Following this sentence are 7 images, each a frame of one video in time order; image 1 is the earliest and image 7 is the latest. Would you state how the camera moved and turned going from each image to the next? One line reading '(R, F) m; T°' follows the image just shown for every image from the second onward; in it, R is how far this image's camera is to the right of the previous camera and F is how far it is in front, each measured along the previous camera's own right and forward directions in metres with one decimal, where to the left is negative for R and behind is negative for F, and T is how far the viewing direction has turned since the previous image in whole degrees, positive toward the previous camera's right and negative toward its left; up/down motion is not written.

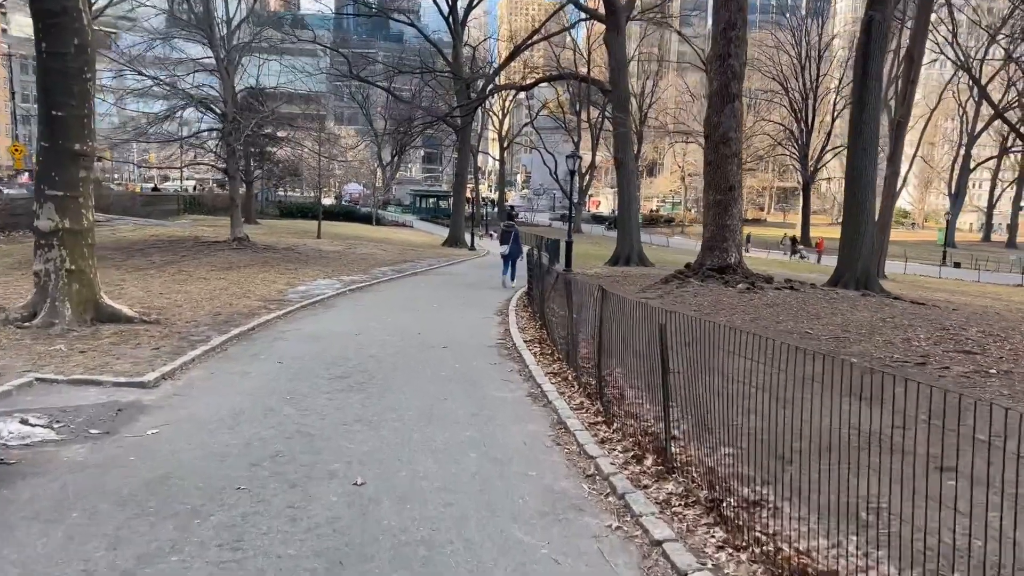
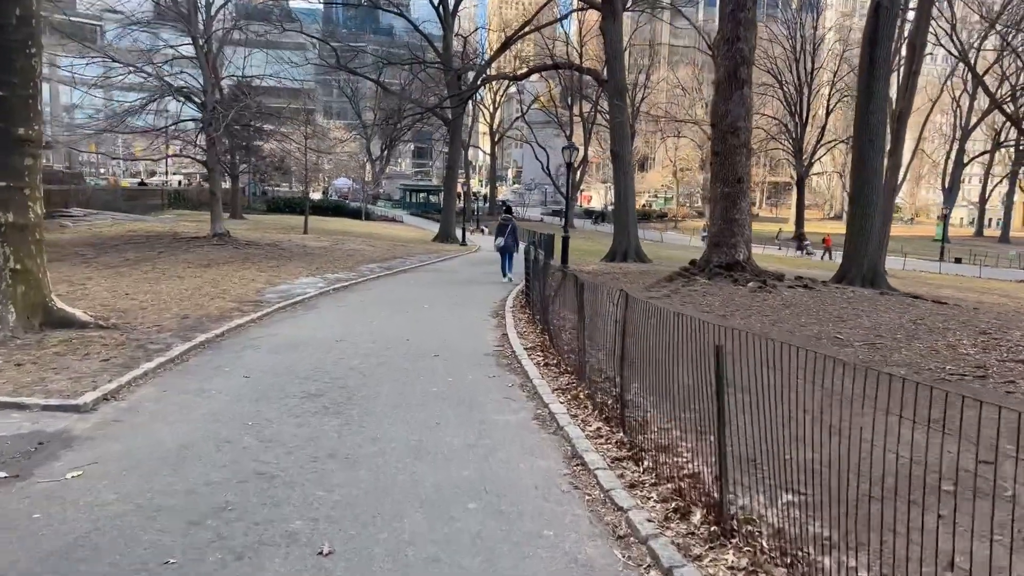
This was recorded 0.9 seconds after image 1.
(-0.1, +1.1) m; +1°
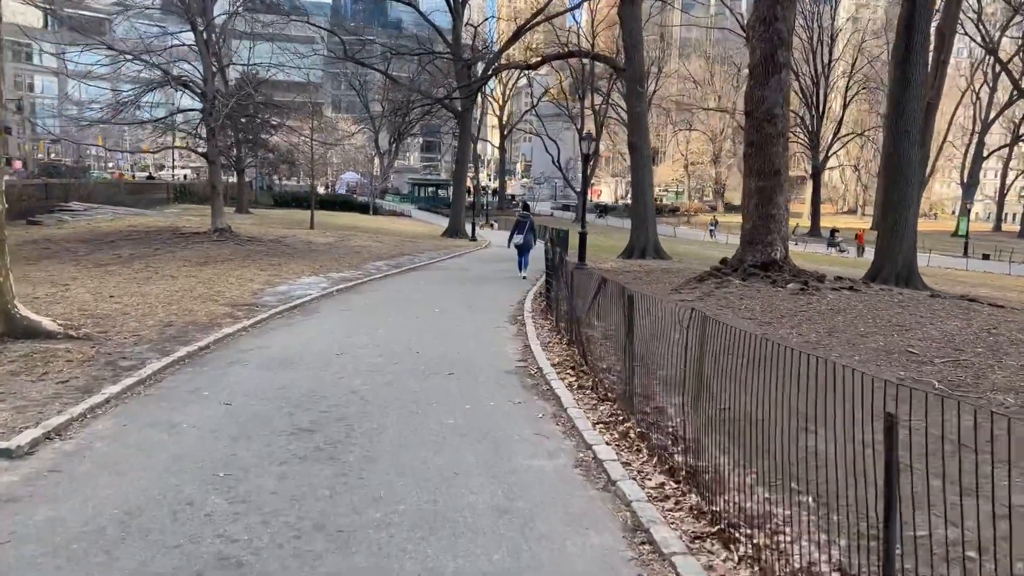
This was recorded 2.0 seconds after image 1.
(-0.2, +1.2) m; -1°
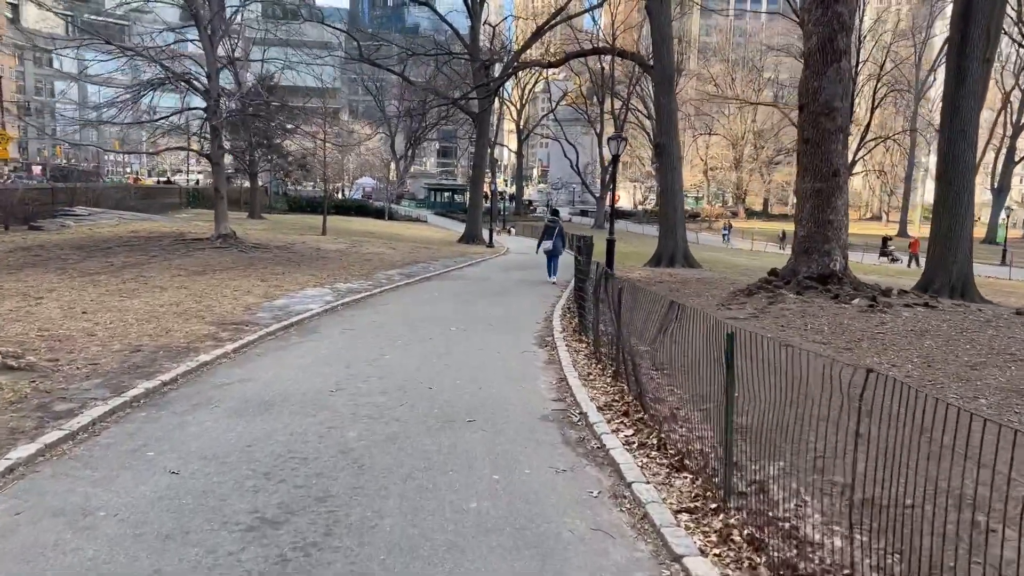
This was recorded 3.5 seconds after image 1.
(-0.2, +1.6) m; -1°
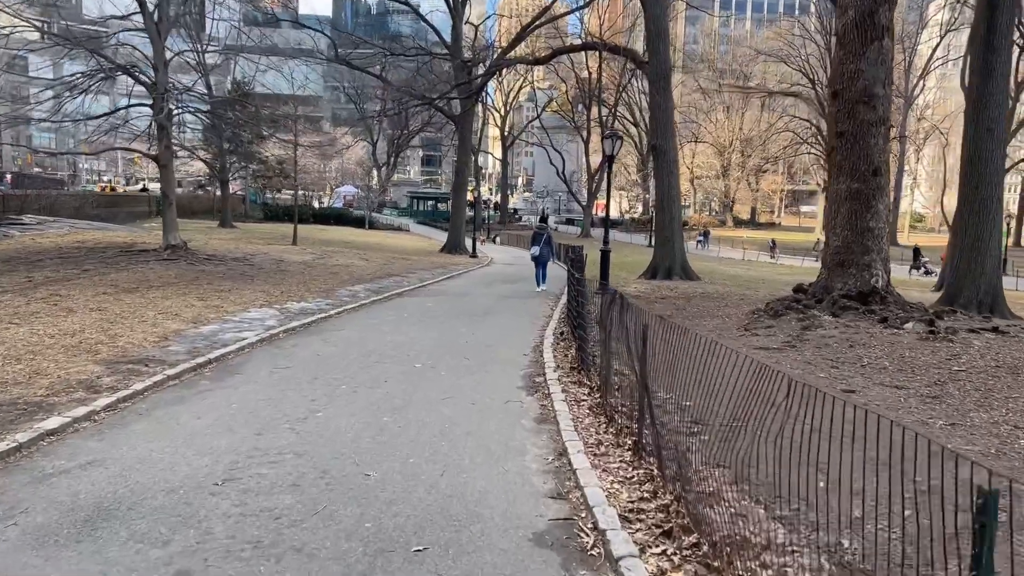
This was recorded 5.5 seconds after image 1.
(+0.1, +2.2) m; +1°
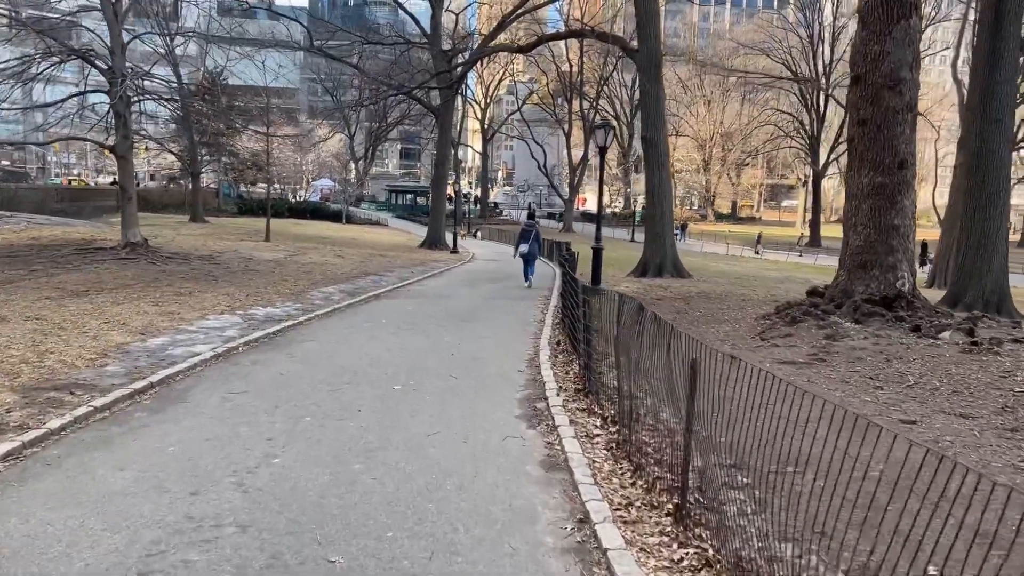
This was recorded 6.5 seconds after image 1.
(-0.1, +1.2) m; +2°
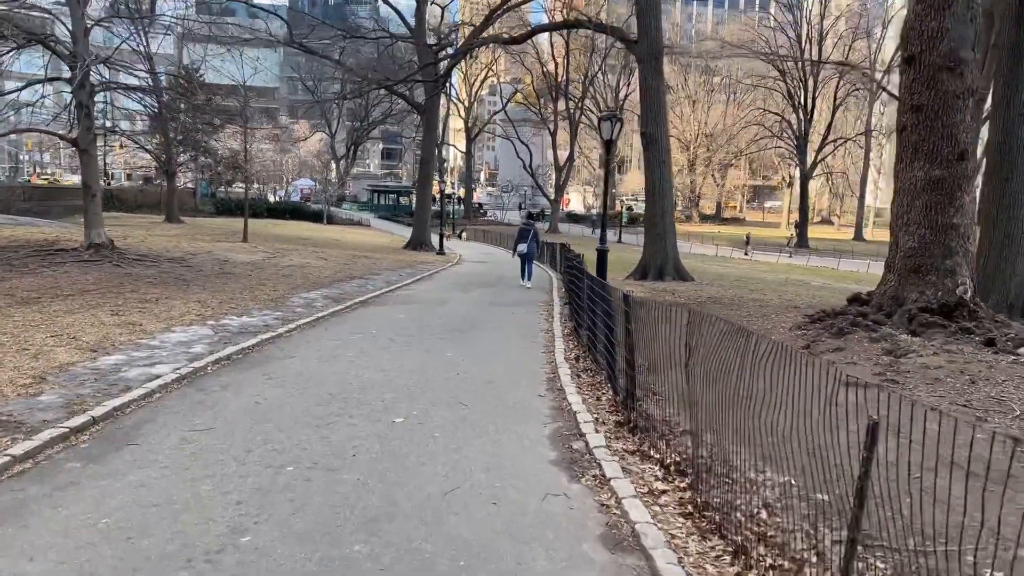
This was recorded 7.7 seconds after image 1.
(-0.3, +1.3) m; +1°
